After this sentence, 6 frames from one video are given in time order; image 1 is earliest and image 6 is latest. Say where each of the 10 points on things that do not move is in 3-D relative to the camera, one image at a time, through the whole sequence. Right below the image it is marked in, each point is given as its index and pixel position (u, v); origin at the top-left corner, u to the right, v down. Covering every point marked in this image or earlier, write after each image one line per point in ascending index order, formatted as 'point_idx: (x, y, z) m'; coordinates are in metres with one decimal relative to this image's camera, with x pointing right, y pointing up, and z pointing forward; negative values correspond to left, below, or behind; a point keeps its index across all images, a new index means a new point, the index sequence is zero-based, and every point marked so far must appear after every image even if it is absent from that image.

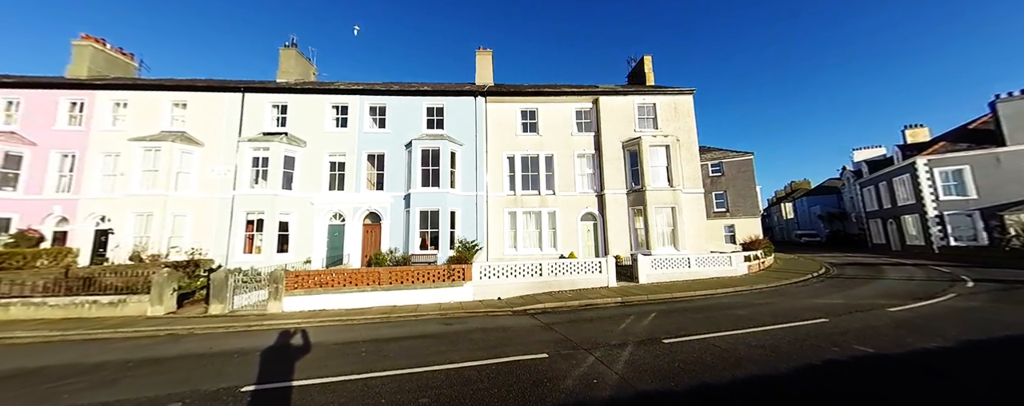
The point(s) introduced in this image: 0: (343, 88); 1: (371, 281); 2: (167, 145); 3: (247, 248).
0: (-9.2, +5.8, +16.3) m
1: (-5.5, -3.0, +12.5) m
2: (-17.1, +2.7, +15.0) m
3: (-13.1, -2.1, +14.8) m
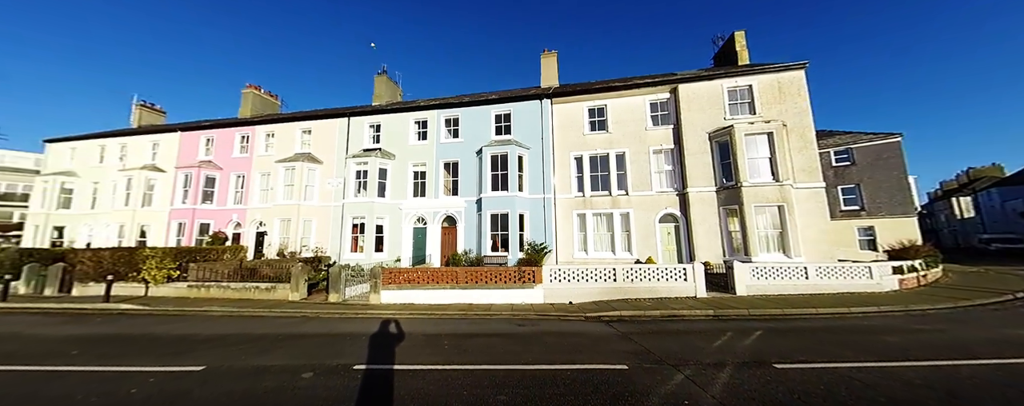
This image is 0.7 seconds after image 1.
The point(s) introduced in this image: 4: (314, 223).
0: (-5.4, +5.5, +18.3) m
1: (-2.6, -3.2, +13.5) m
2: (-13.2, +2.2, +18.9) m
3: (-9.4, -2.5, +17.7) m
4: (-12.3, -1.2, +18.6) m
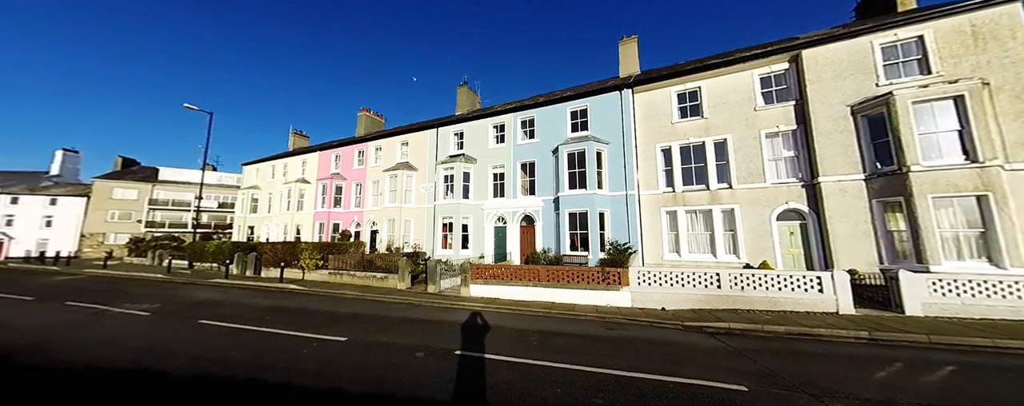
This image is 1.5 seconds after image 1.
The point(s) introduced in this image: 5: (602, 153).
0: (-0.7, +5.5, +18.8) m
1: (+0.9, -3.2, +13.6) m
2: (-8.0, +2.0, +21.7) m
3: (-4.5, -2.6, +19.5) m
4: (-7.1, -1.3, +21.2) m
5: (+4.3, +2.3, +15.0) m
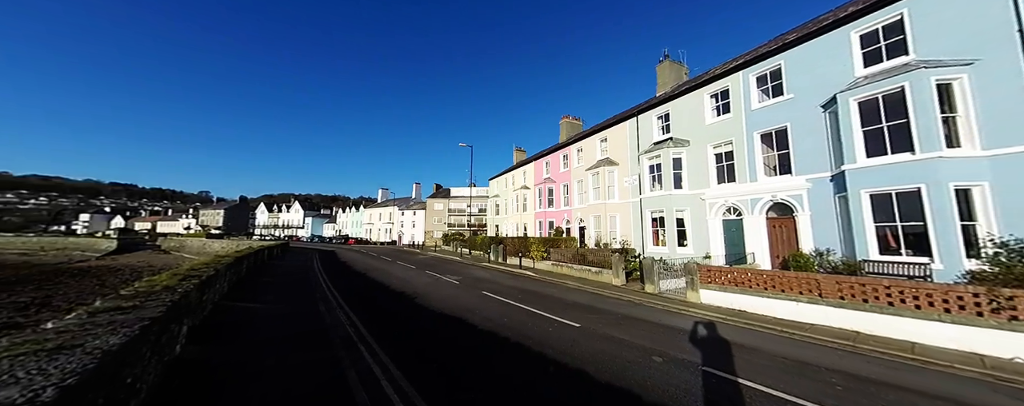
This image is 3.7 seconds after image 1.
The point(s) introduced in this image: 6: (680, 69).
0: (+9.6, +6.2, +14.3) m
1: (+8.6, -2.7, +9.2) m
2: (+5.9, +2.3, +21.0) m
3: (+7.9, -2.1, +17.2) m
4: (+6.7, -1.0, +20.0) m
5: (+11.6, +3.2, +8.3) m
6: (+10.2, +8.2, +19.0) m
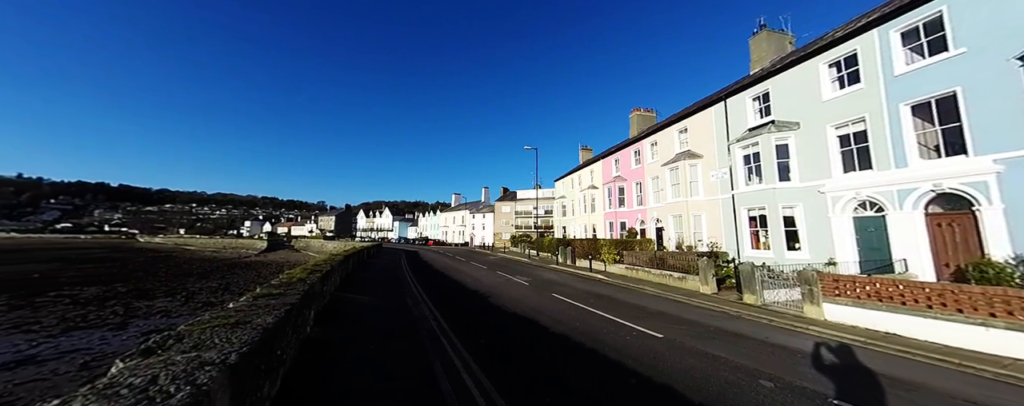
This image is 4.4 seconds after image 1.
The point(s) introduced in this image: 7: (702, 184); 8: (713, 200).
0: (+12.2, +6.5, +11.5) m
1: (+10.5, -2.4, +6.6) m
2: (+10.1, +2.4, +18.7) m
3: (+11.4, -1.9, +14.5) m
4: (+10.8, -0.8, +17.6) m
5: (+13.0, +3.5, +5.1) m
6: (+13.8, +8.4, +15.9) m
7: (+10.9, +1.1, +17.8) m
8: (+11.0, +0.2, +17.1) m
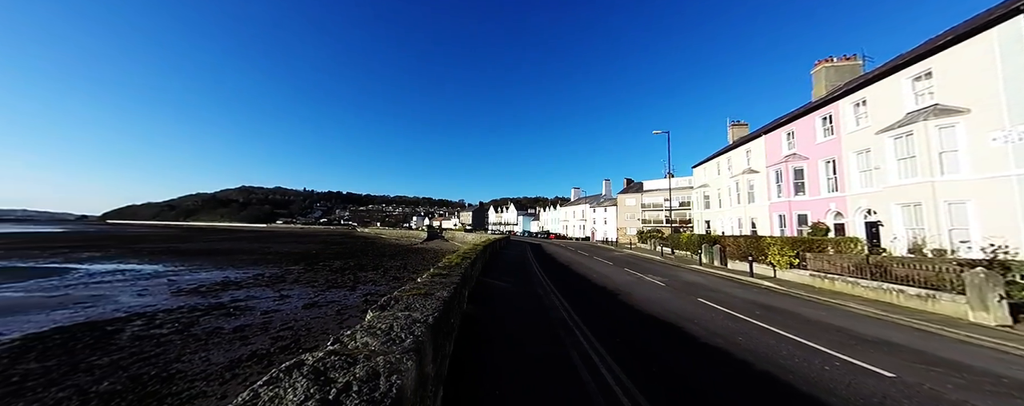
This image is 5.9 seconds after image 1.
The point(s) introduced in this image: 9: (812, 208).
0: (+15.6, +7.1, +4.8) m
1: (+12.4, -1.9, +1.0) m
2: (+16.5, +3.2, +12.4) m
3: (+16.2, -1.2, +8.1) m
4: (+16.8, -0.1, +11.1) m
5: (+14.0, +4.1, -1.3) m
6: (+18.7, +9.2, +8.3) m
7: (+16.9, +1.9, +11.3) m
8: (+16.7, +0.9, +10.6) m
9: (+18.3, -0.3, +18.7) m
